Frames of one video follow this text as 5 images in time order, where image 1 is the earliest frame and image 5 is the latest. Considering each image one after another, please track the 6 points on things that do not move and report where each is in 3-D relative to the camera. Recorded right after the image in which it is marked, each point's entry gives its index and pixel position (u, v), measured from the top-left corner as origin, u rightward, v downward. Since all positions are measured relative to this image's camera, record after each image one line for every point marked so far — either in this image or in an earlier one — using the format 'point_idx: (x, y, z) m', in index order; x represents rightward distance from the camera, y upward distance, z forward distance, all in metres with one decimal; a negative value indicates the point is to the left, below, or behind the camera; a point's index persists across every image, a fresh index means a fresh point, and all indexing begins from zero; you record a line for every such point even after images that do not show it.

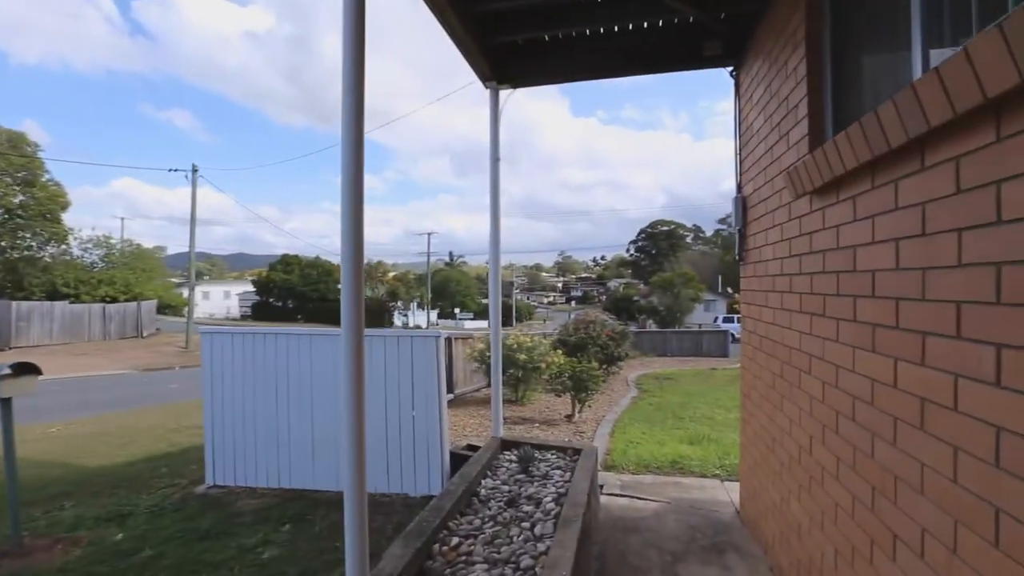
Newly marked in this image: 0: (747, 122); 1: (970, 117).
0: (+2.3, +1.6, +4.7) m
1: (+1.5, +0.6, +1.7) m
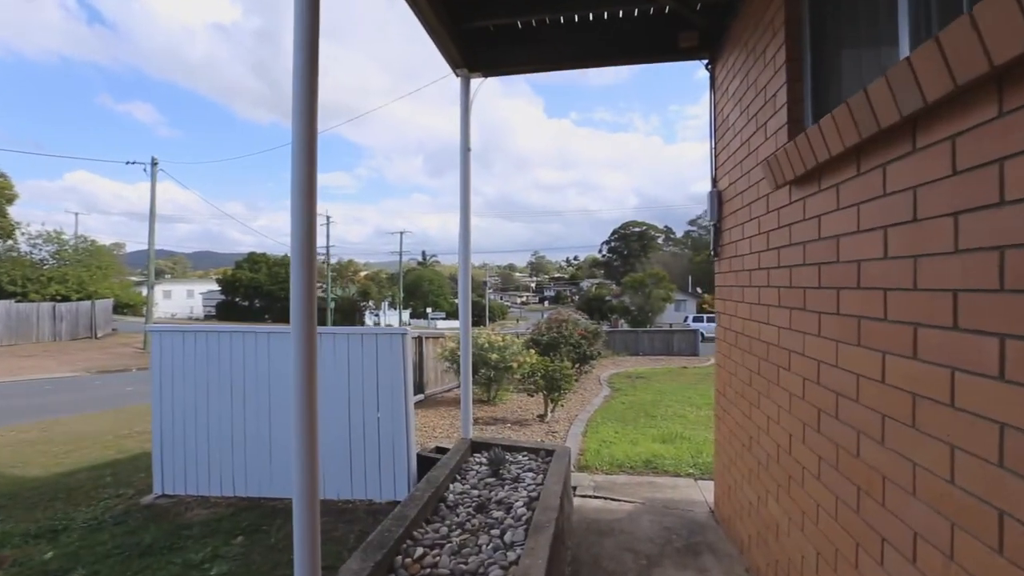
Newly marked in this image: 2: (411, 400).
0: (+2.0, +1.6, +4.7) m
1: (+1.4, +0.6, +1.6) m
2: (-1.3, -1.4, +6.1) m
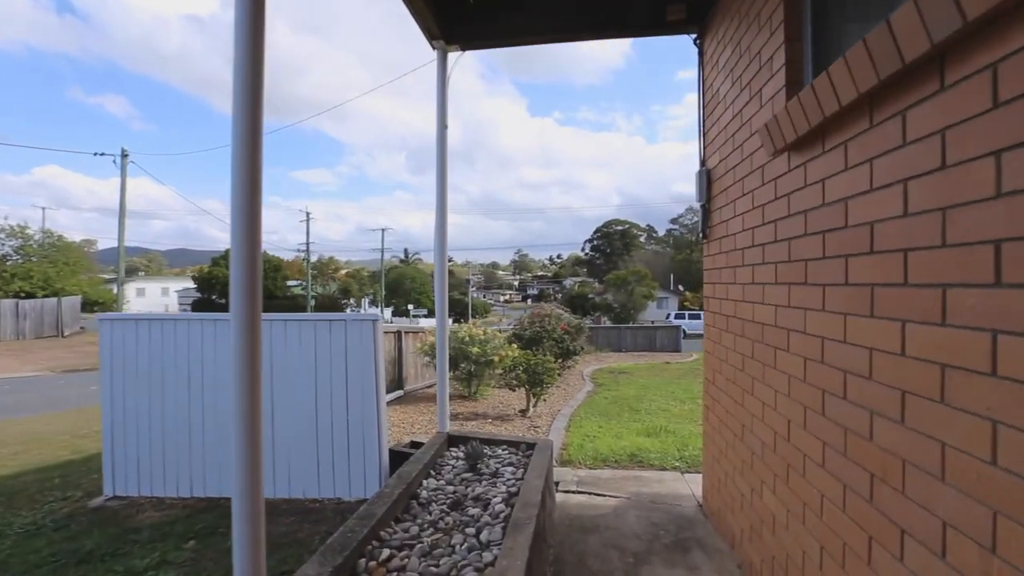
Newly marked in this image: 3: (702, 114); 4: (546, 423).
0: (+1.8, +1.8, +4.4) m
1: (+1.4, +0.8, +1.3) m
2: (-1.5, -1.2, +5.7) m
3: (+1.8, +1.6, +4.6) m
4: (+0.6, -2.6, +9.3) m
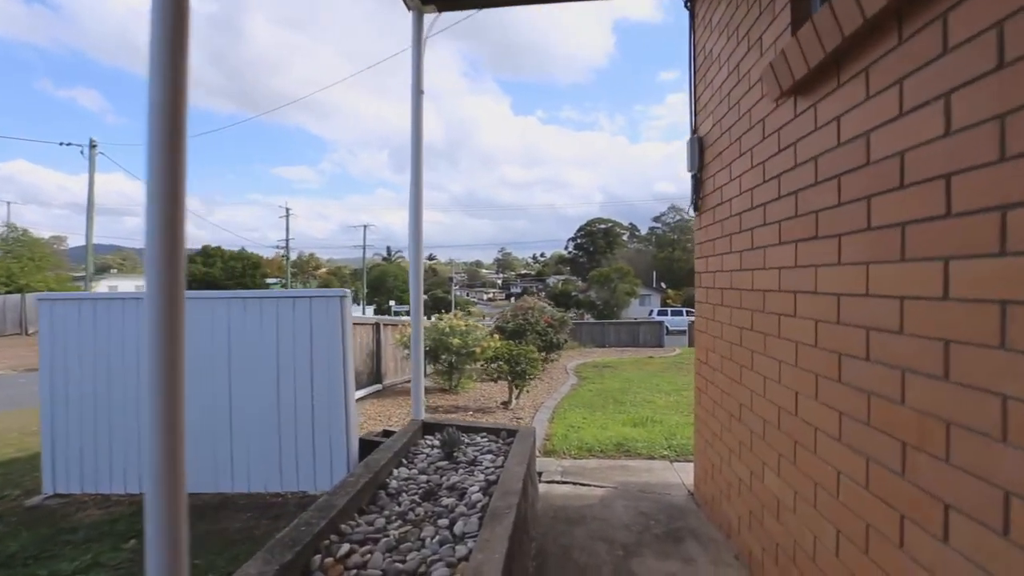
0: (+1.6, +2.0, +4.2) m
1: (+1.3, +1.0, +1.0) m
2: (-1.7, -1.0, +5.4) m
3: (+1.6, +1.9, +4.4) m
4: (+0.3, -2.3, +9.0) m
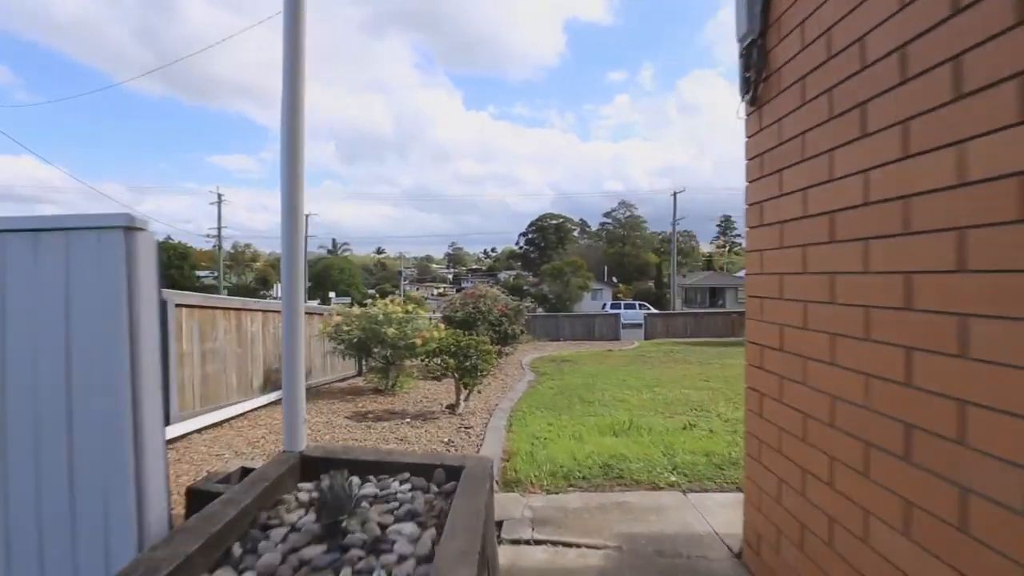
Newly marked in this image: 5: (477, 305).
0: (+1.3, +2.3, +2.5) m
1: (+1.3, +1.3, -0.6) m
2: (-2.1, -0.7, +3.4) m
3: (+1.3, +2.2, +2.7) m
4: (-0.5, -2.0, +7.3) m
5: (-1.0, -0.5, +13.6) m
